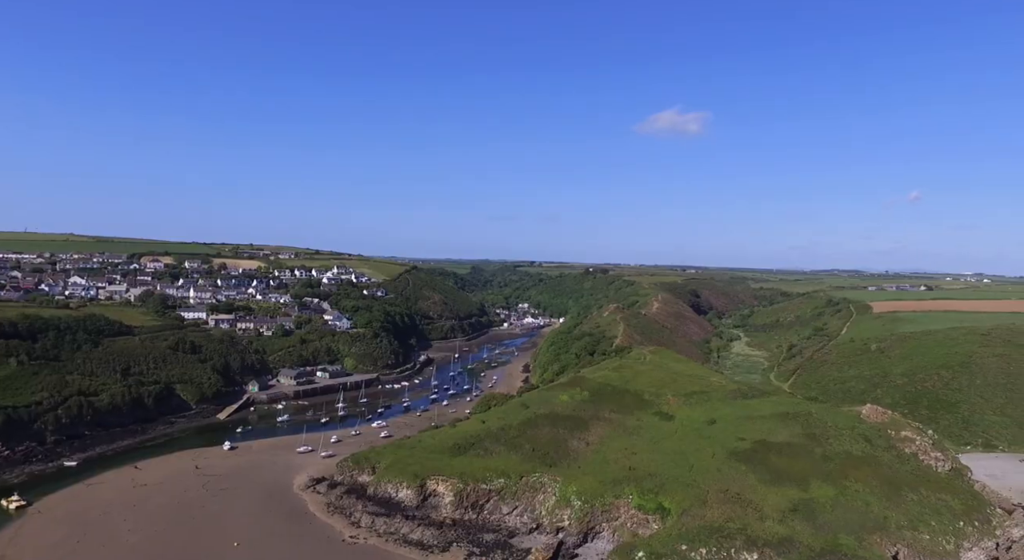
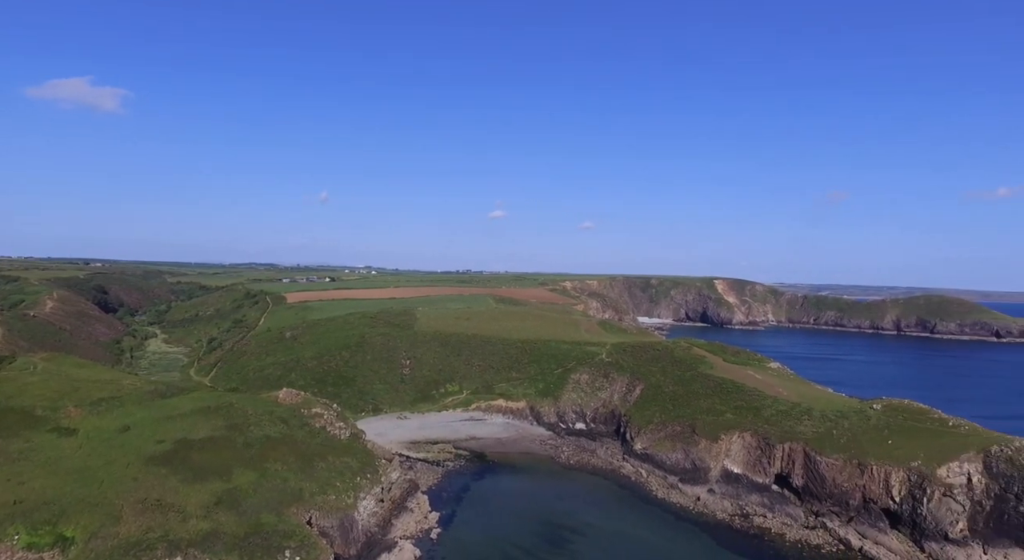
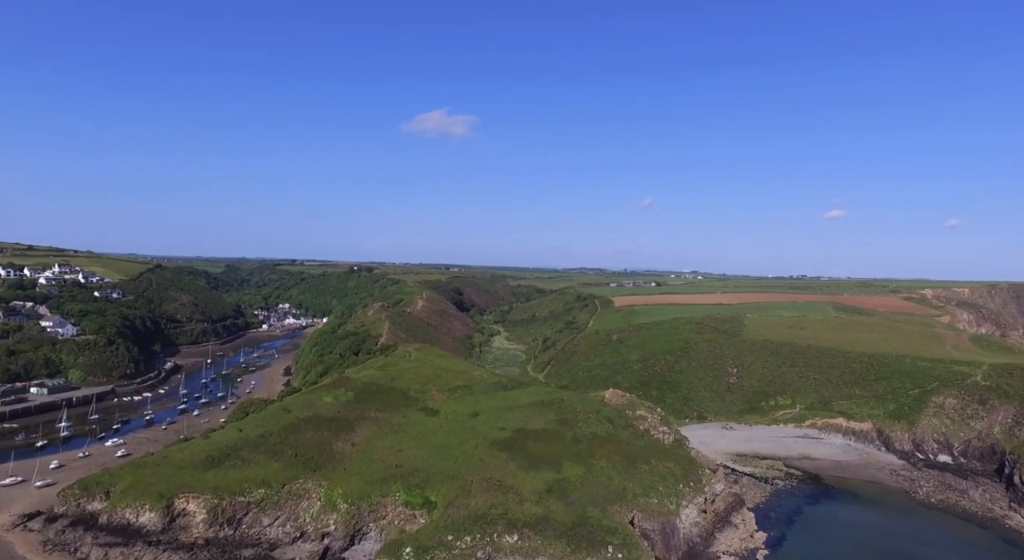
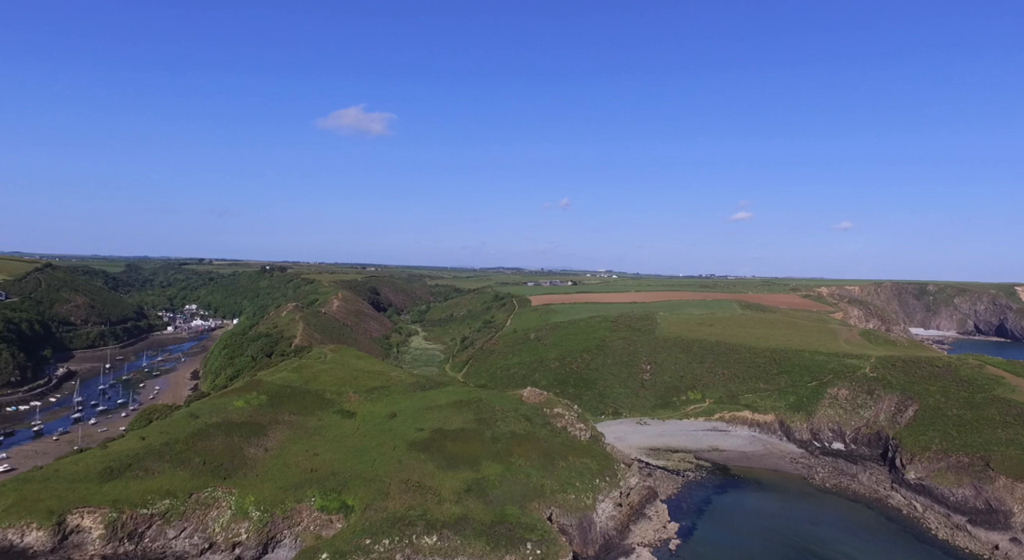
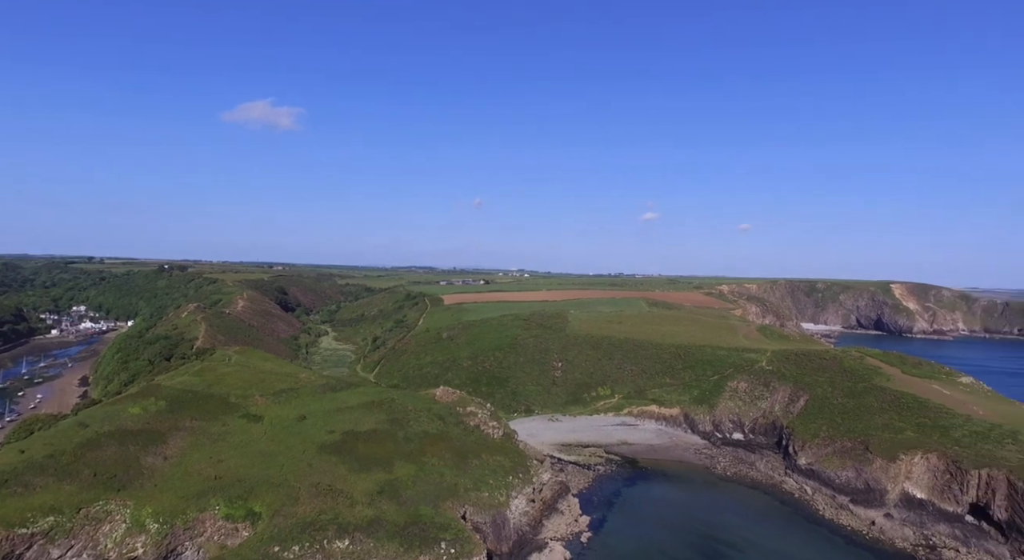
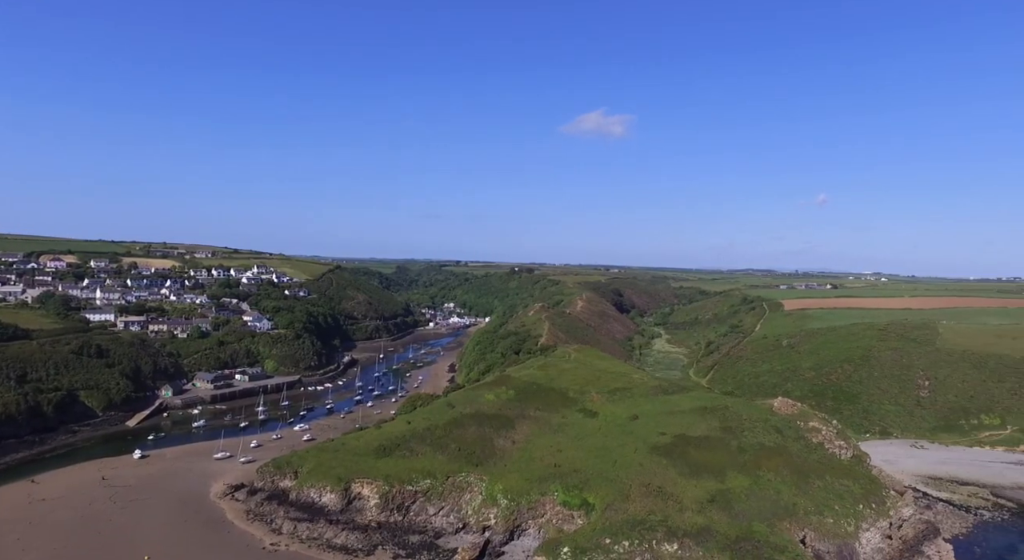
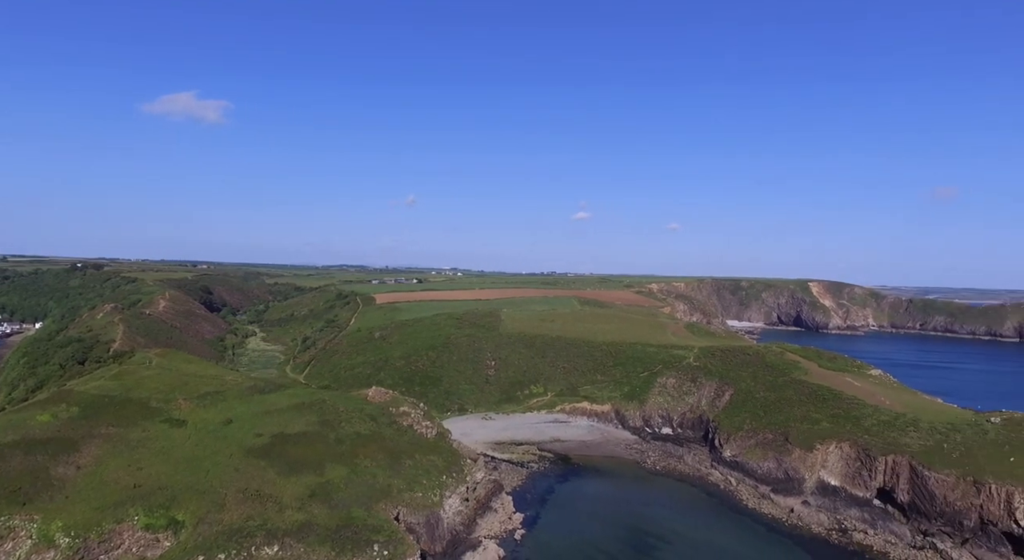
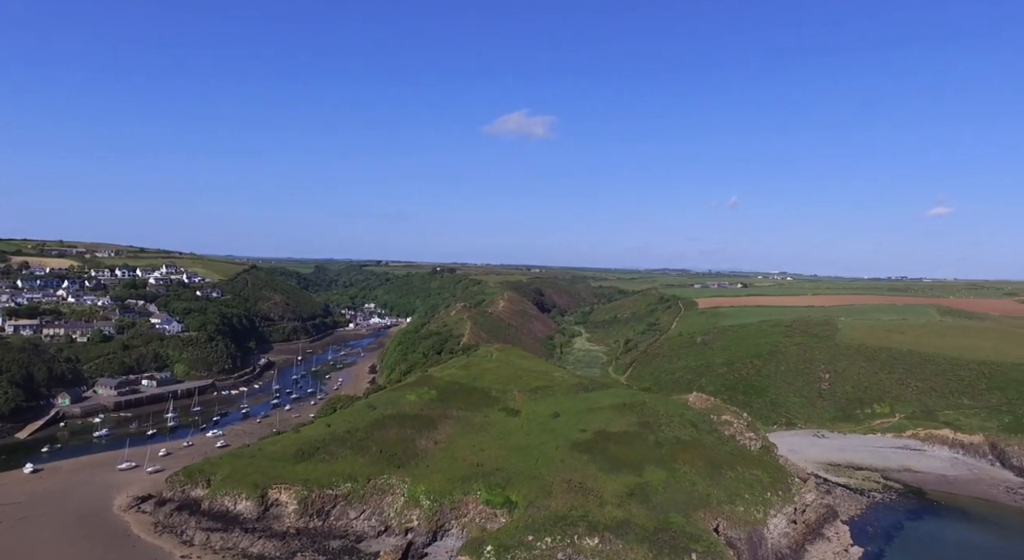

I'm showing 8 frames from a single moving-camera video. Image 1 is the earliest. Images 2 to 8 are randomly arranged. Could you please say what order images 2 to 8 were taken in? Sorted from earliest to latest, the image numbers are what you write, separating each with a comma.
6, 8, 3, 4, 5, 7, 2
